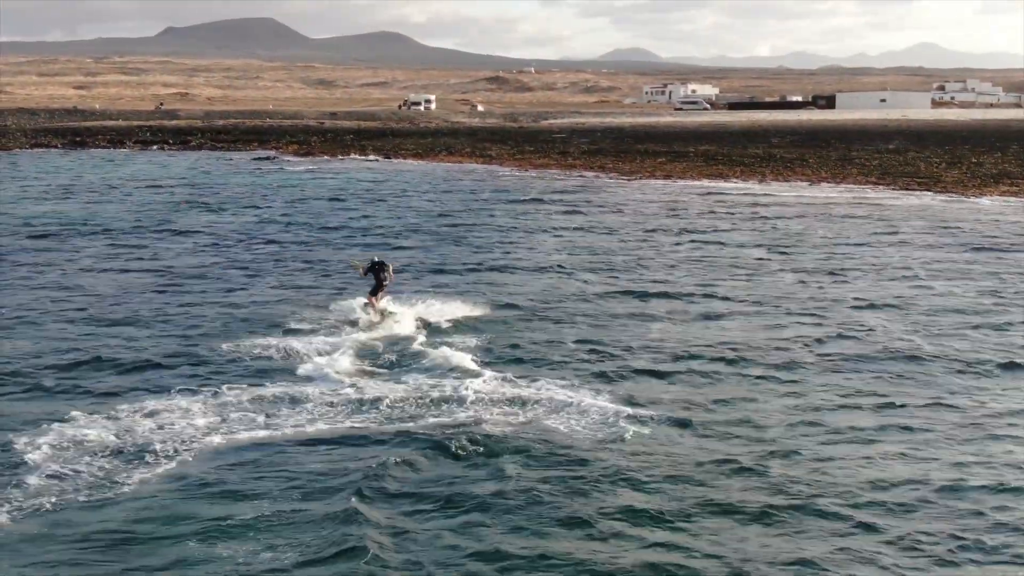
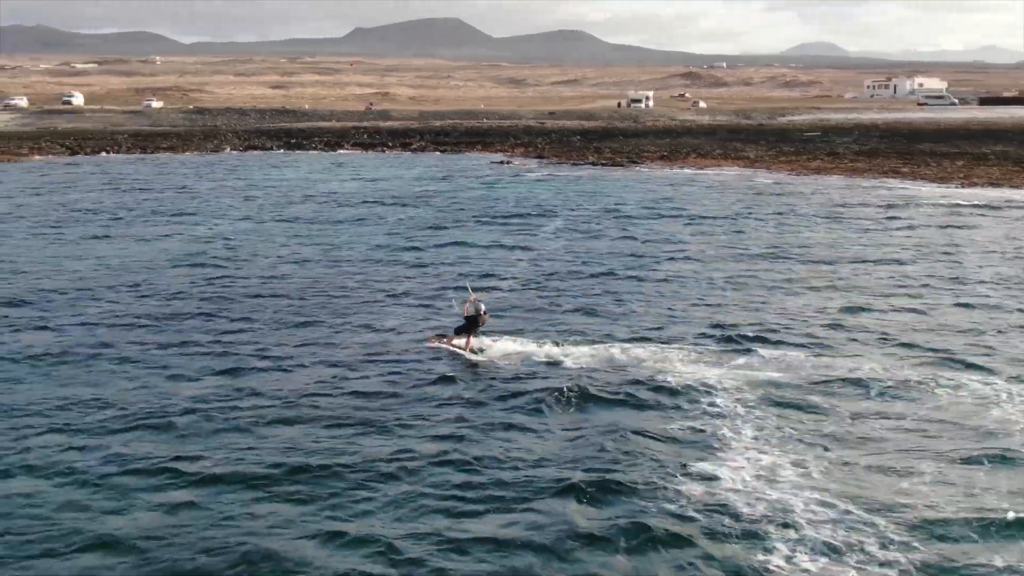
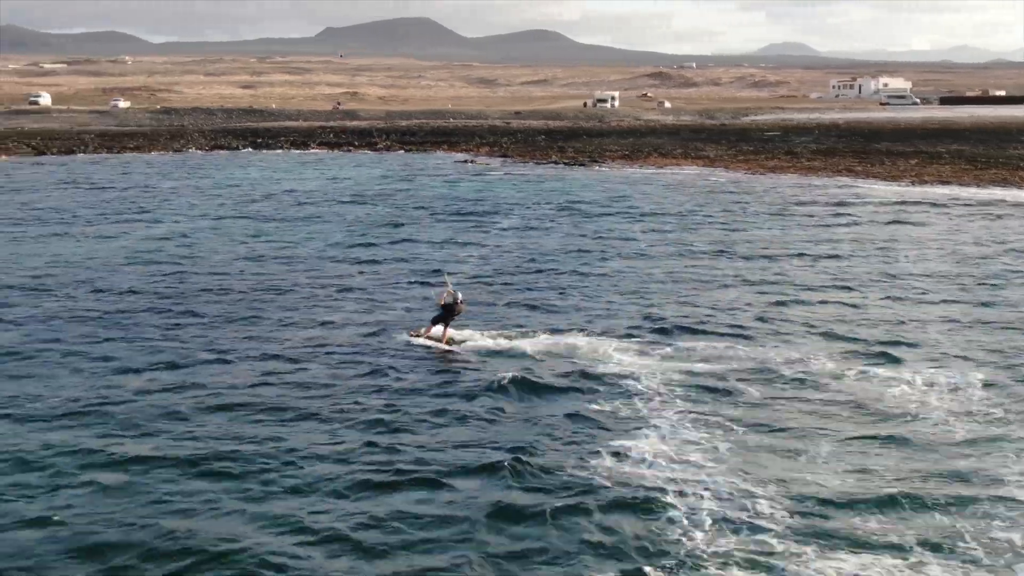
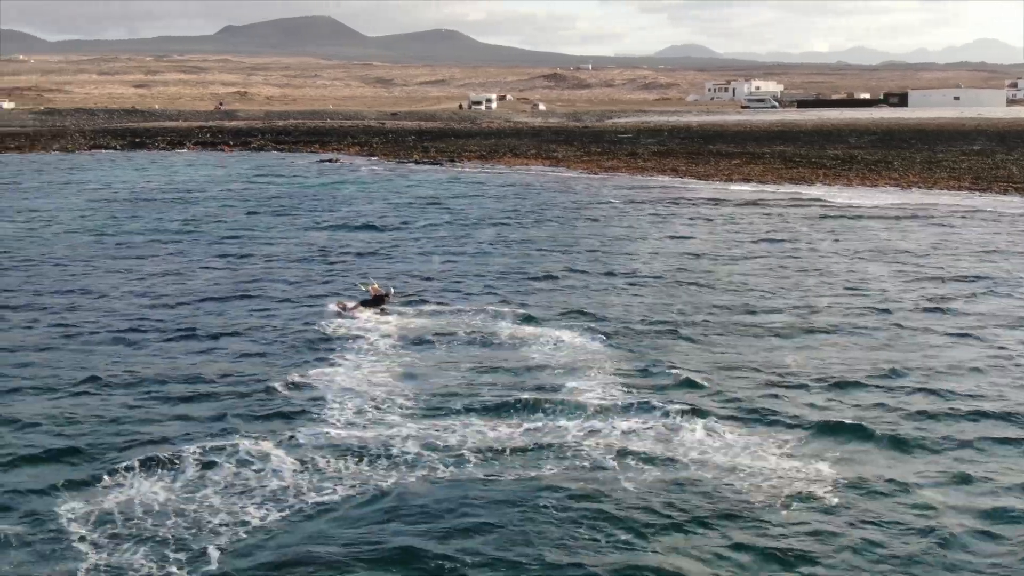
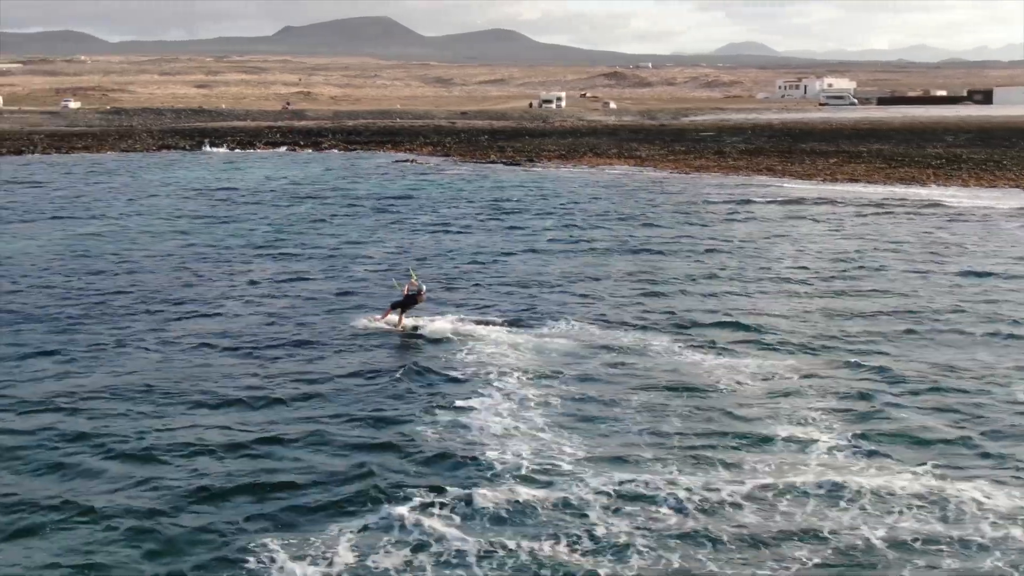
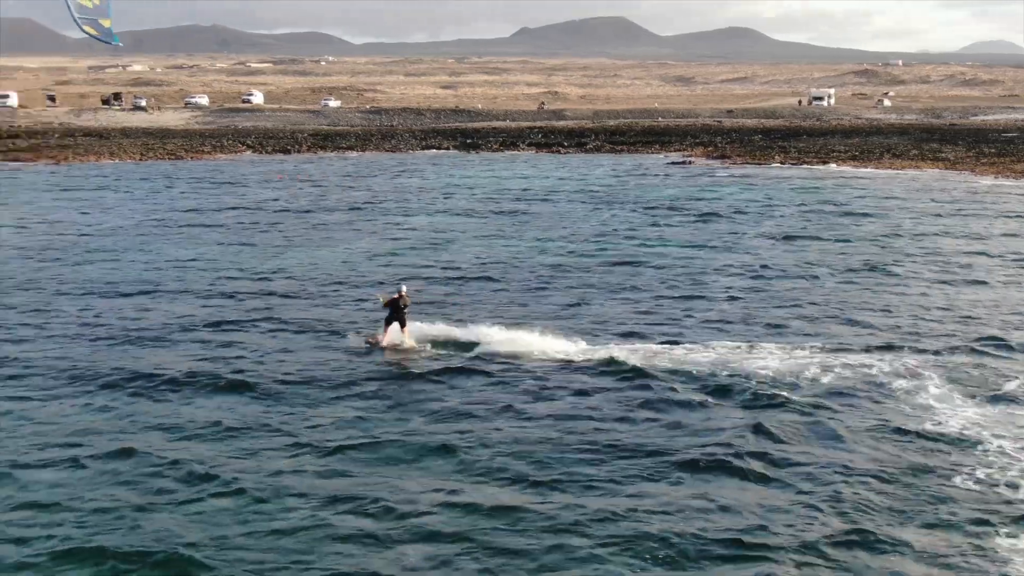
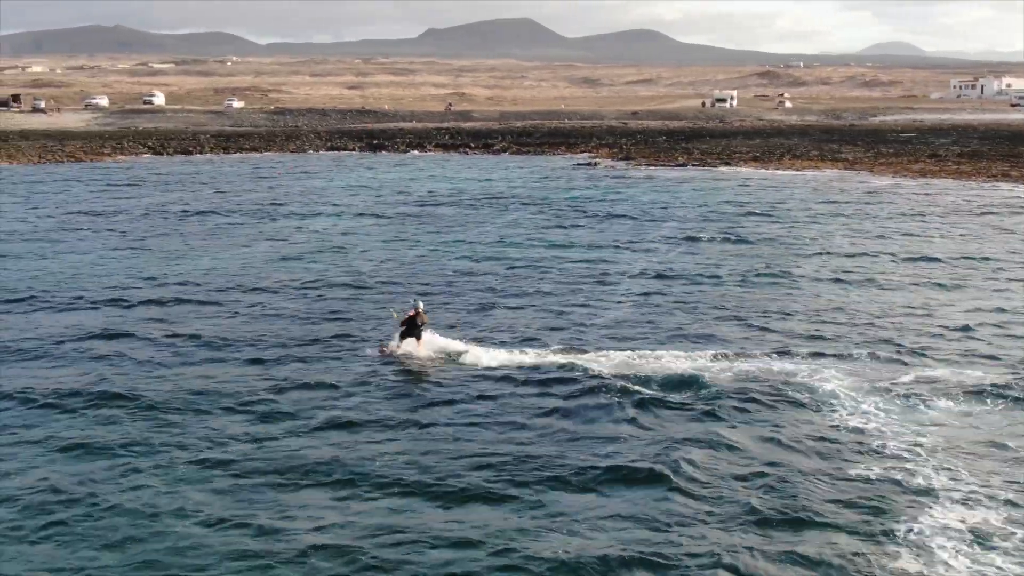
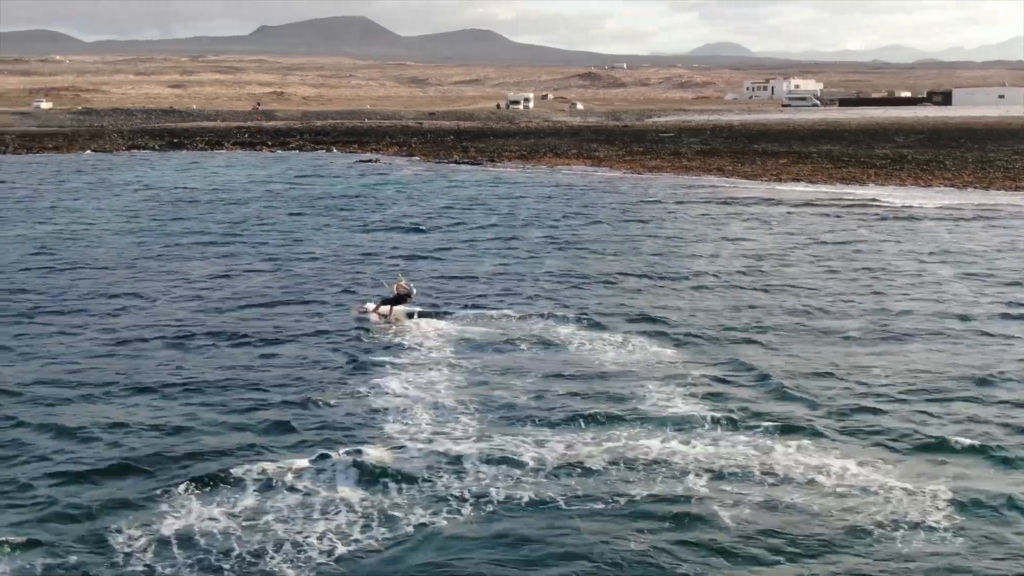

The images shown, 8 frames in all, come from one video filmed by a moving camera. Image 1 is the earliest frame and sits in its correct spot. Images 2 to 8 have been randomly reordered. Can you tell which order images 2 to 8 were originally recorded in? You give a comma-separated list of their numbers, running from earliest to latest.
4, 8, 5, 3, 2, 7, 6
